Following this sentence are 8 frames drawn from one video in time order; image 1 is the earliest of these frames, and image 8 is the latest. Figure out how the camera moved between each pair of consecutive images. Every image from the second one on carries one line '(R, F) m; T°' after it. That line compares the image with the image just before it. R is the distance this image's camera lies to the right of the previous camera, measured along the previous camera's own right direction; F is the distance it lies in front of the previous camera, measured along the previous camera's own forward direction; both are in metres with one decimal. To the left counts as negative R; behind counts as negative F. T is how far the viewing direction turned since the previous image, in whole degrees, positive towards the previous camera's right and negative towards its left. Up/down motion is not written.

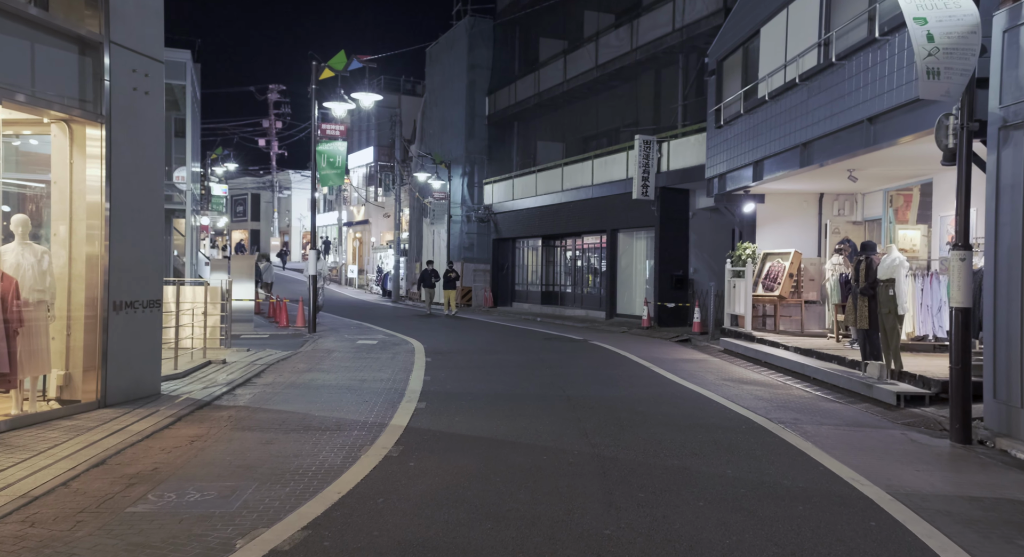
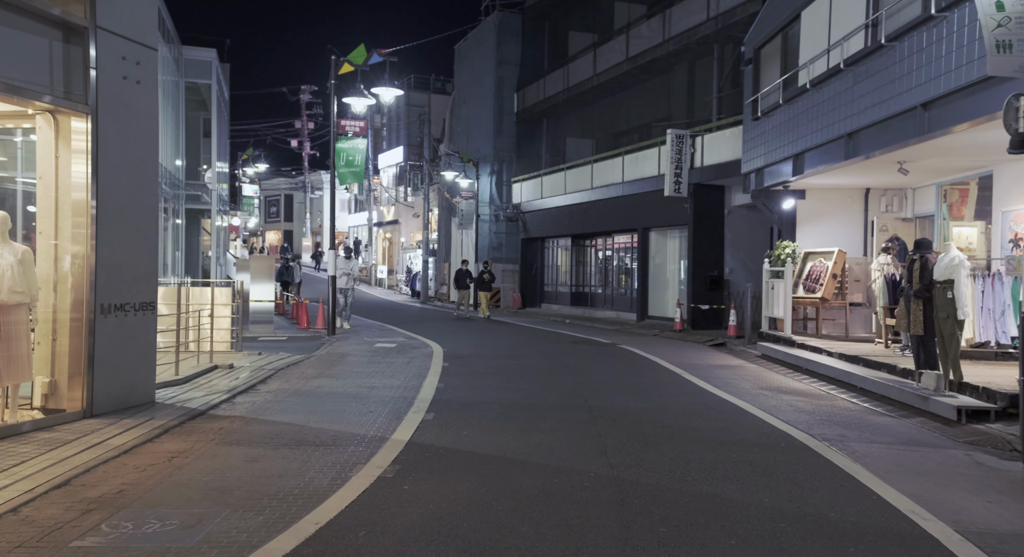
(+0.2, +0.9) m; -2°
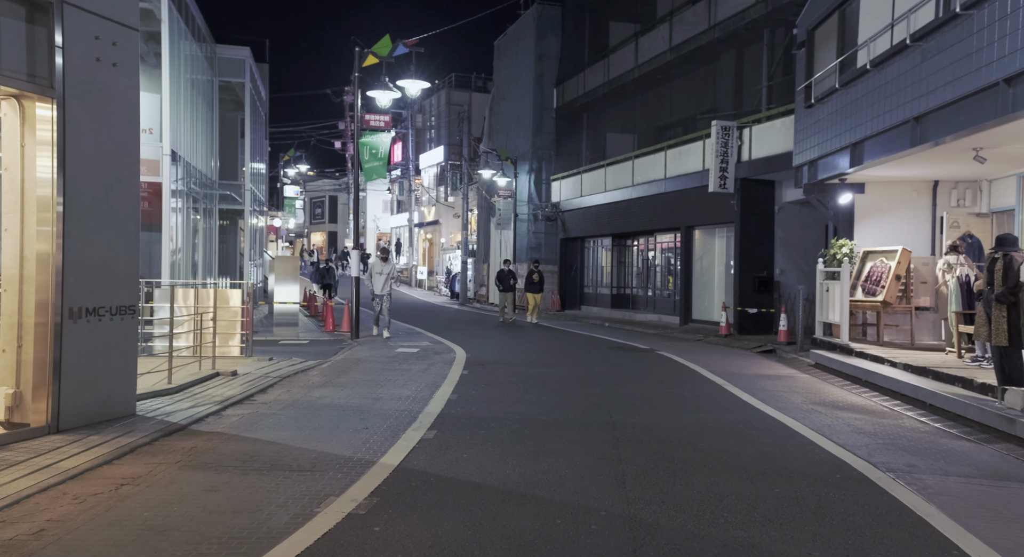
(+0.4, +1.3) m; -3°
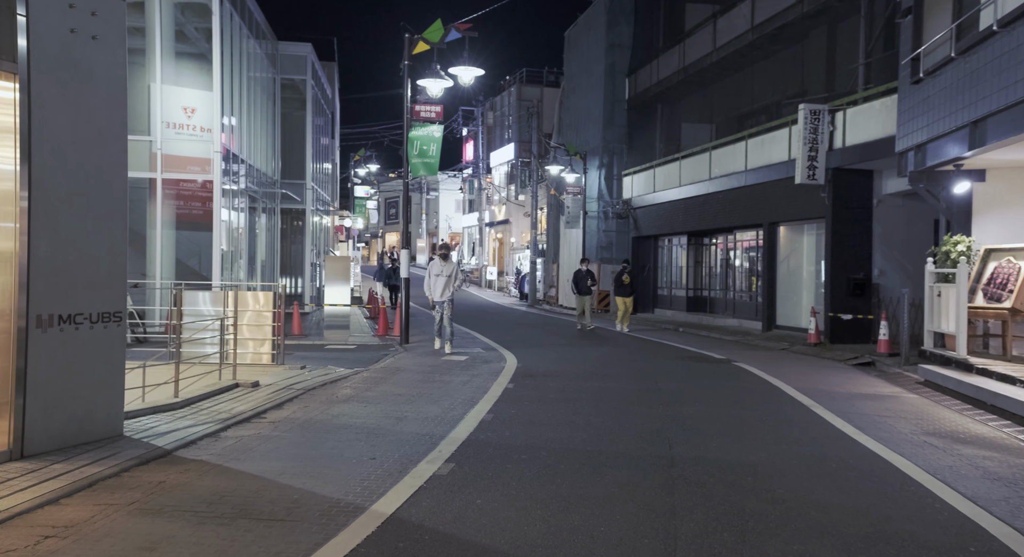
(+0.4, +1.7) m; -5°
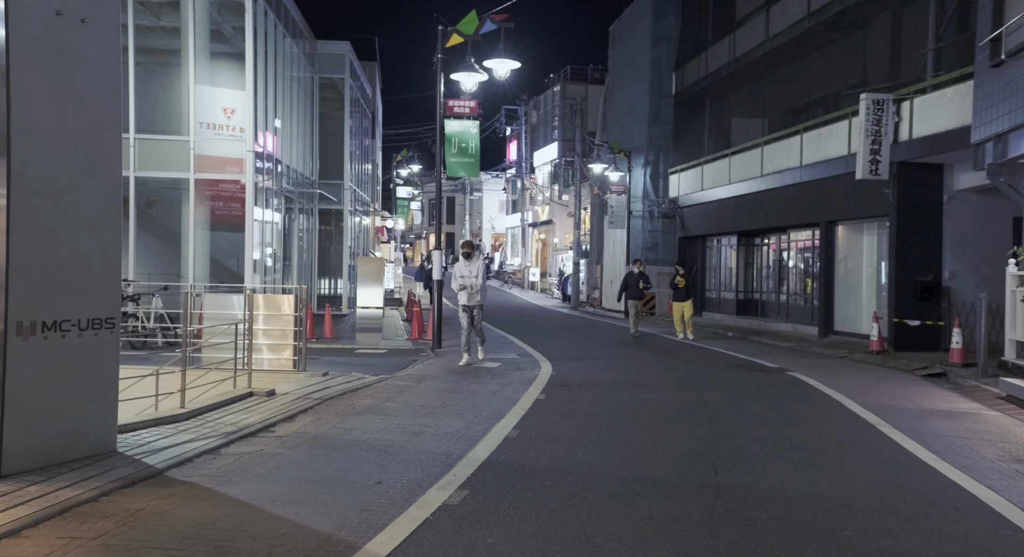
(+0.2, +0.9) m; -3°
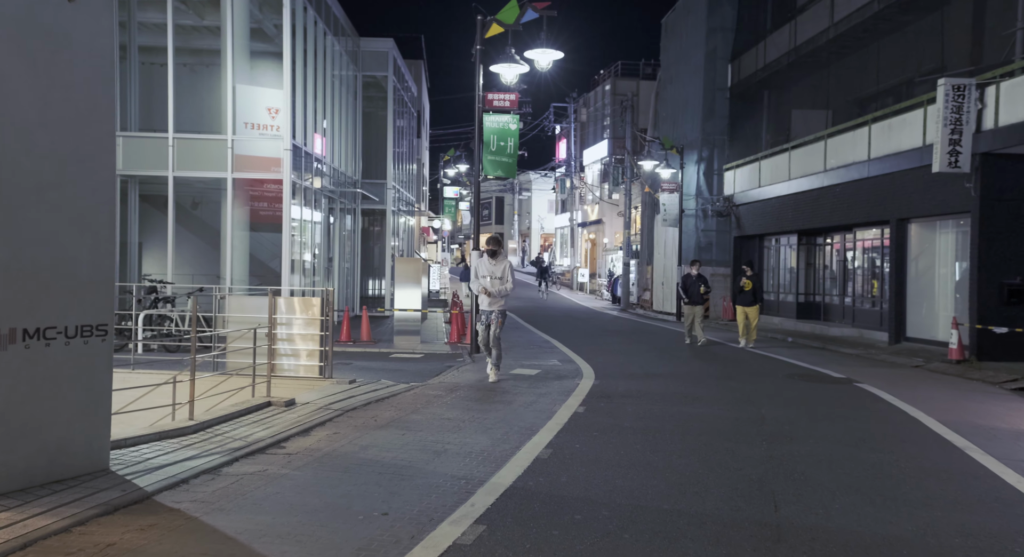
(+0.2, +0.9) m; -3°
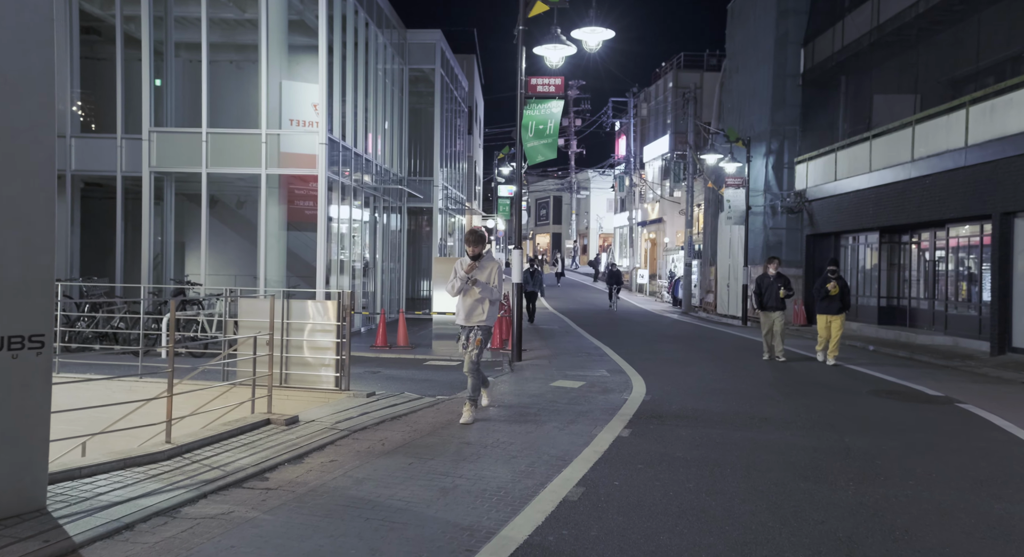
(+0.3, +1.5) m; -4°
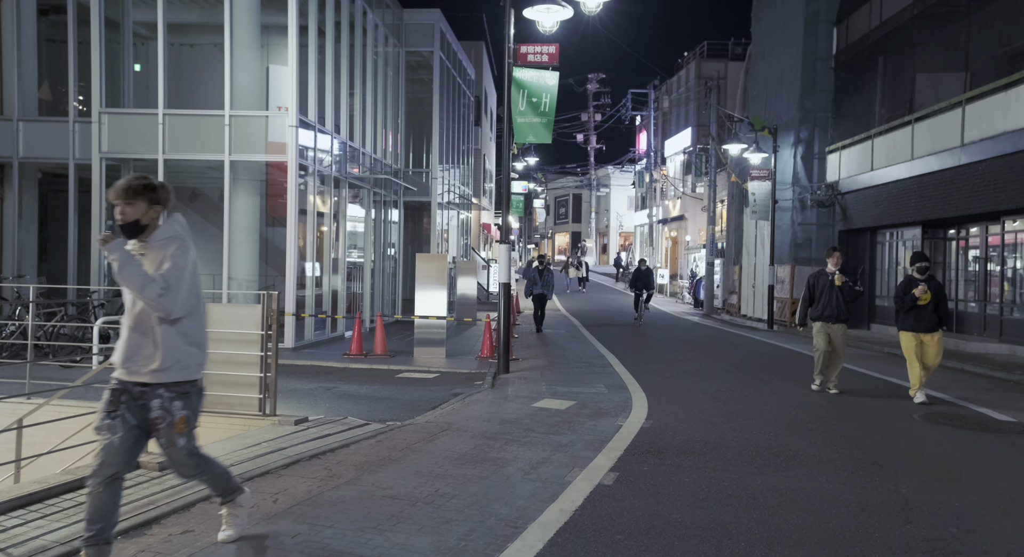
(+0.6, +2.3) m; -2°
